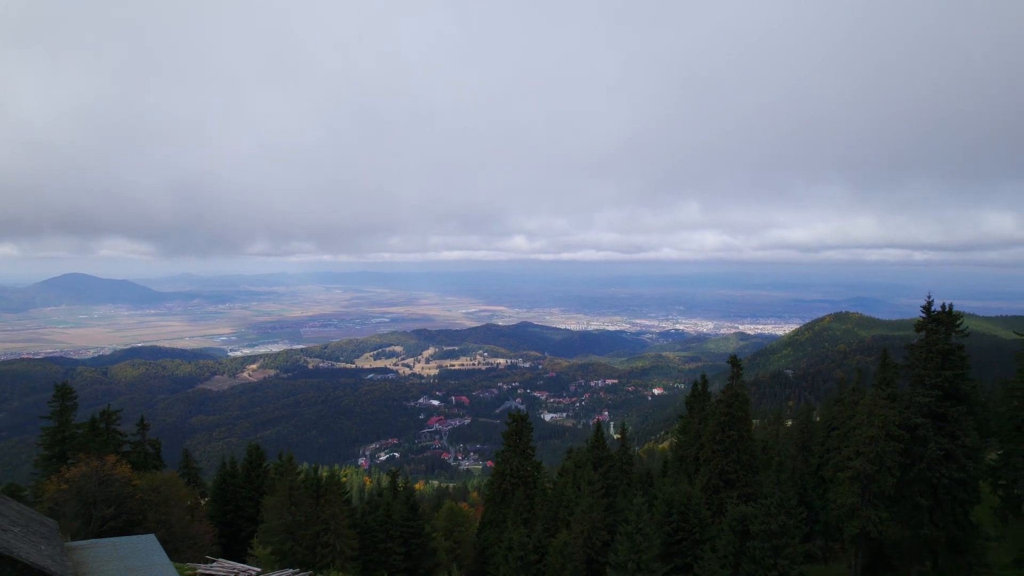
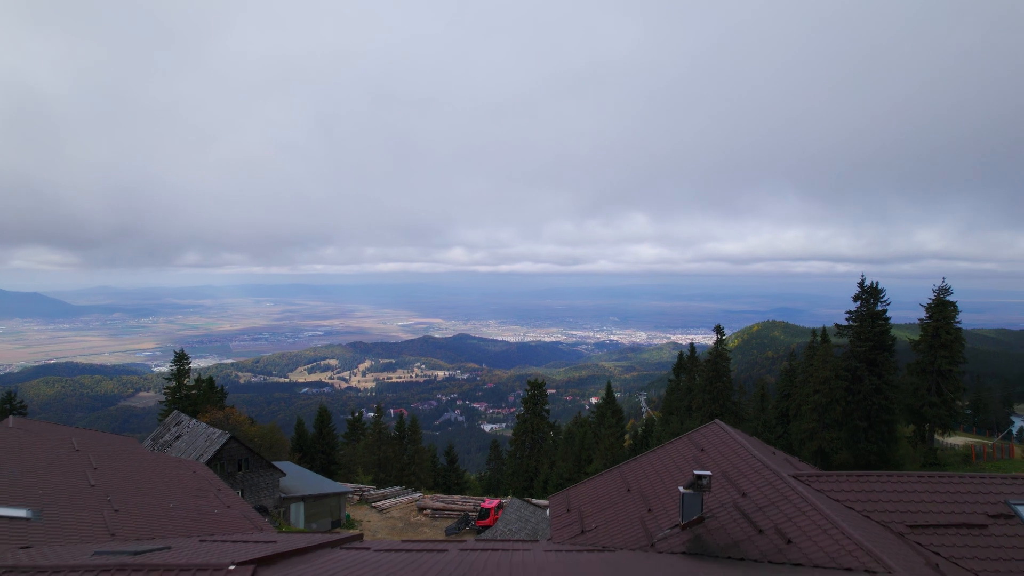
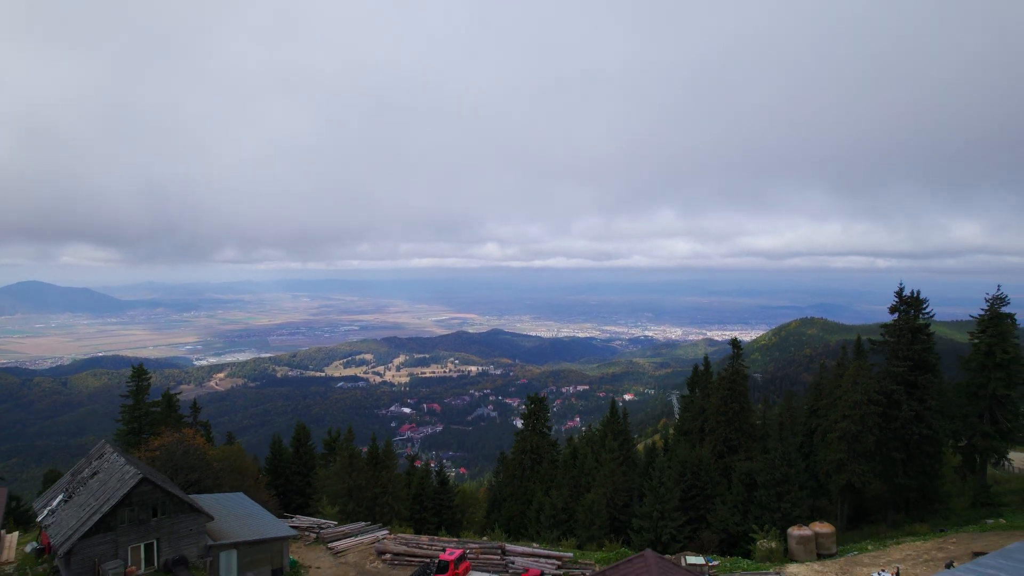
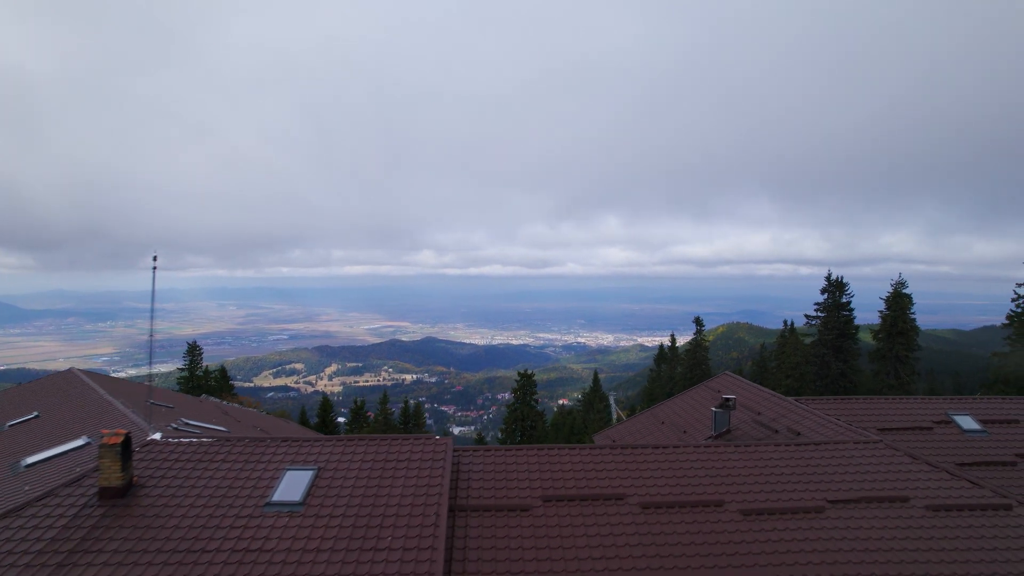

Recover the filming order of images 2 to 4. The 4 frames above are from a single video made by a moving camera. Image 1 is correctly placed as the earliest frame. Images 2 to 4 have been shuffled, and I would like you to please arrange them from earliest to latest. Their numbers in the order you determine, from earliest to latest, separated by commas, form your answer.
3, 2, 4
